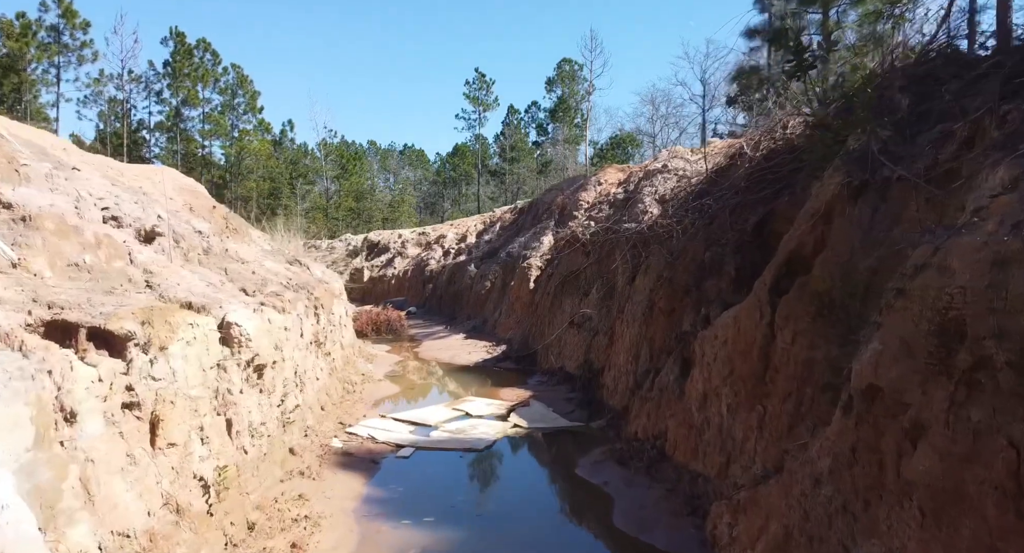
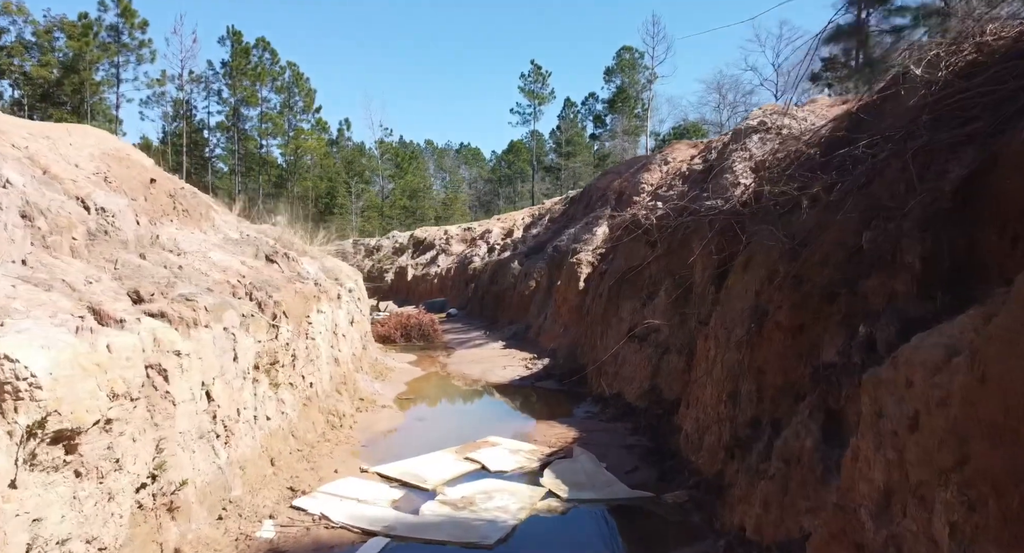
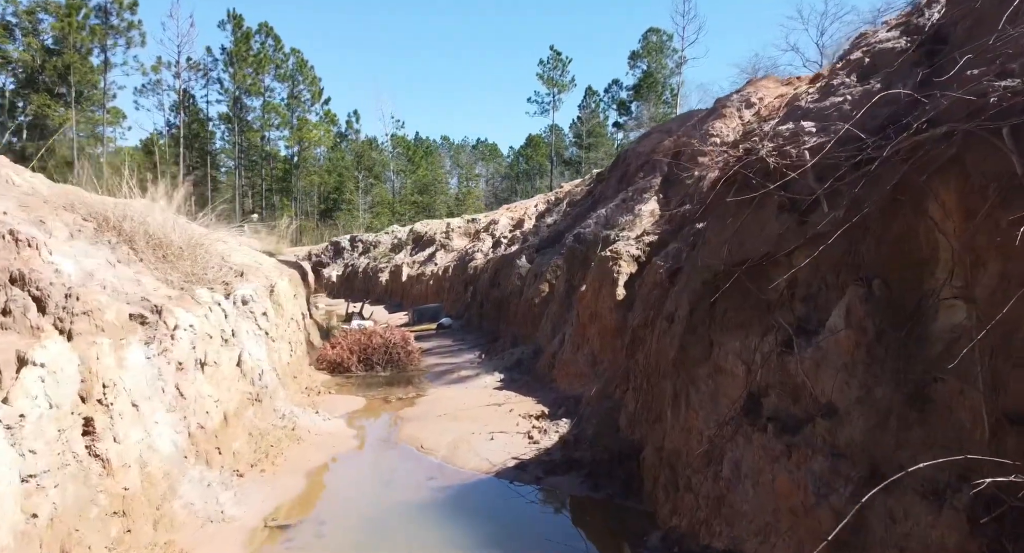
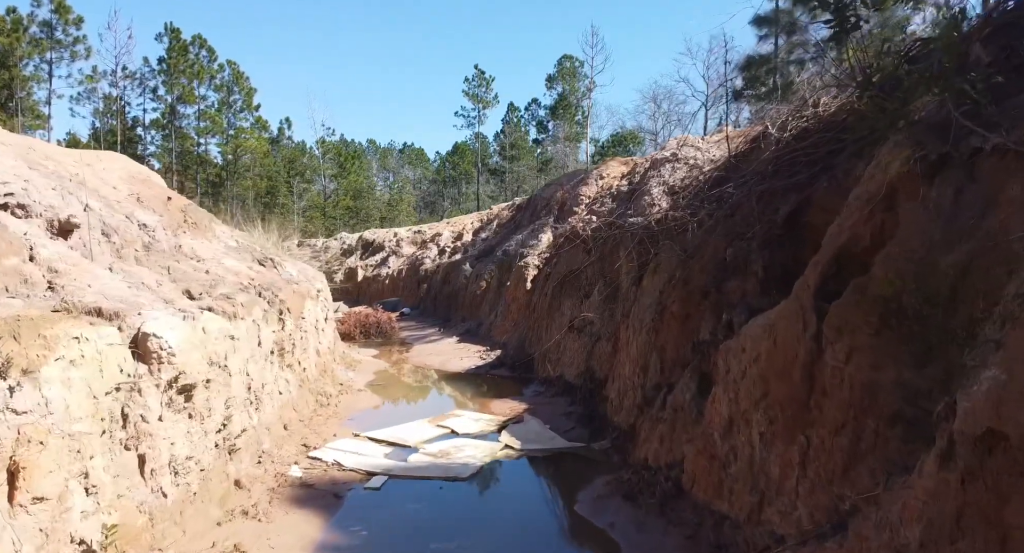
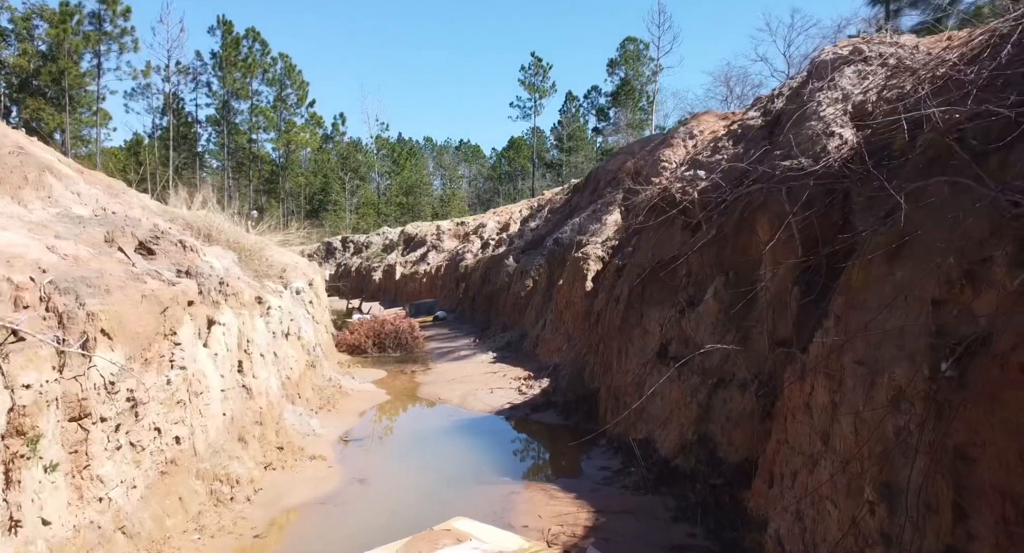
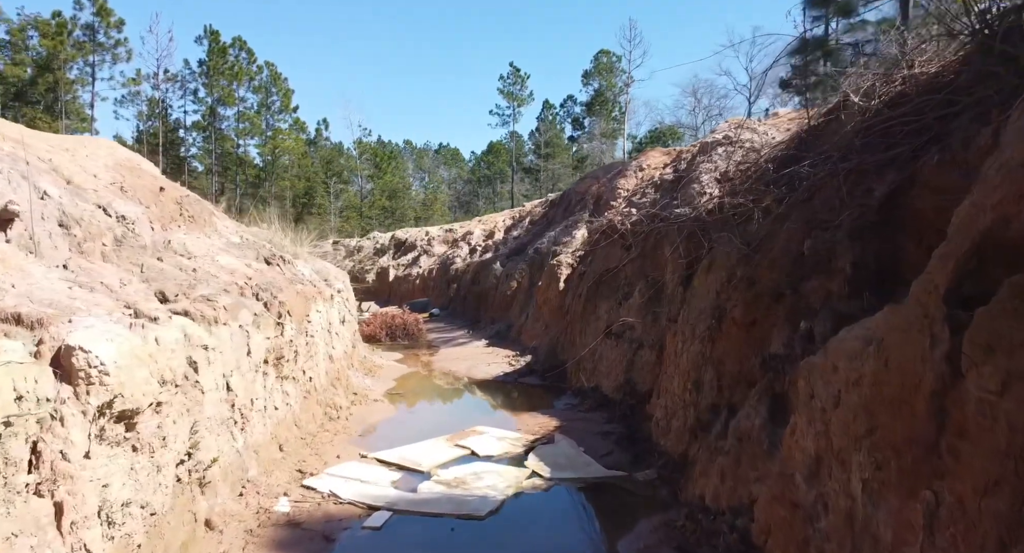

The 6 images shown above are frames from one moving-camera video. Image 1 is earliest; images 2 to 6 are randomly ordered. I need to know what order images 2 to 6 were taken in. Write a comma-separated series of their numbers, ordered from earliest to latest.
4, 6, 2, 5, 3
